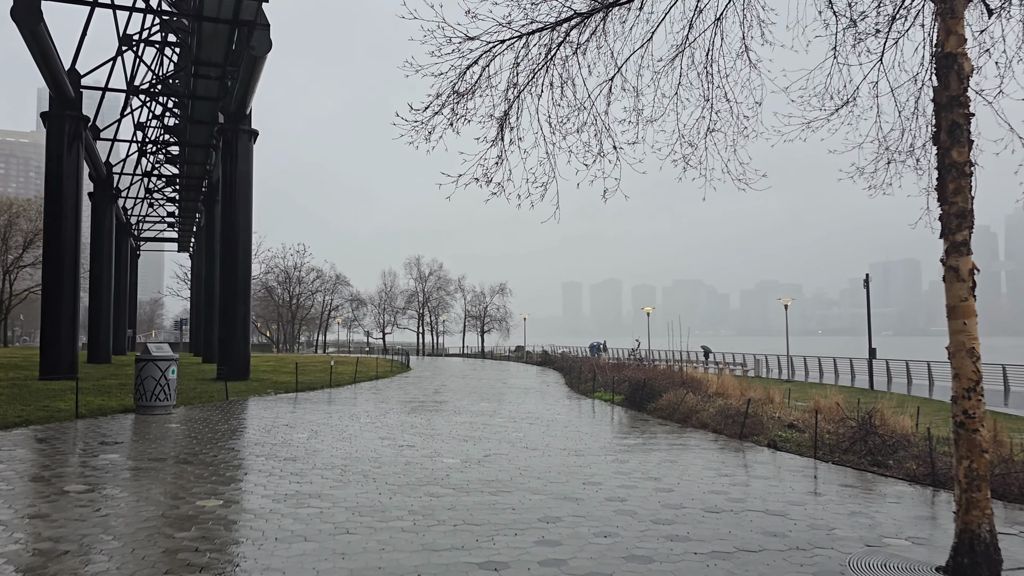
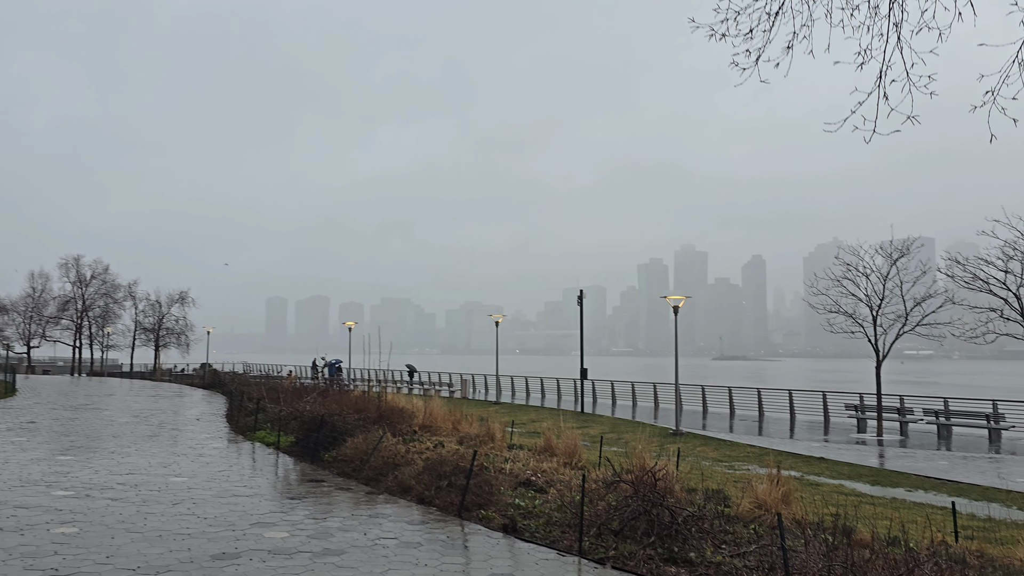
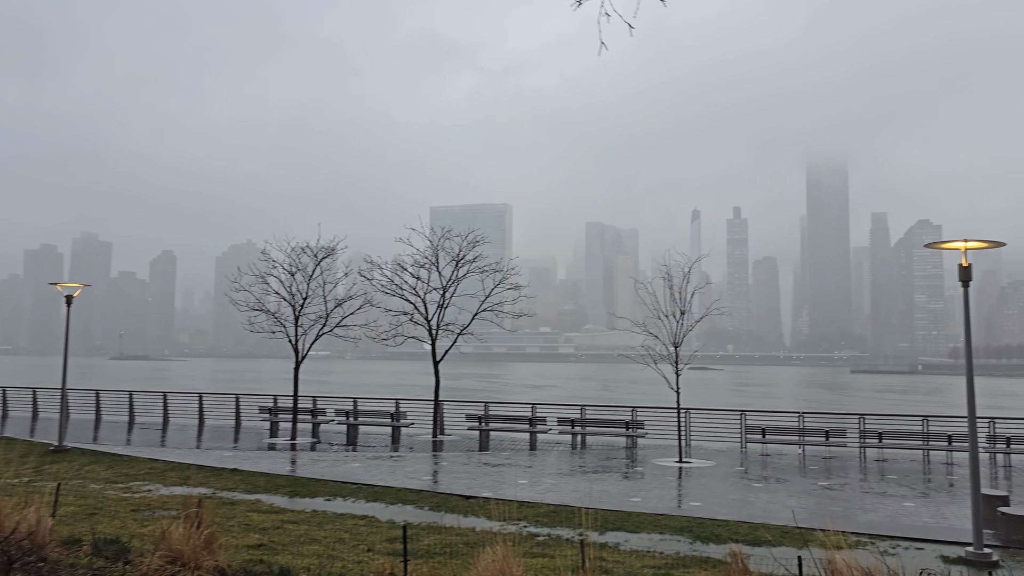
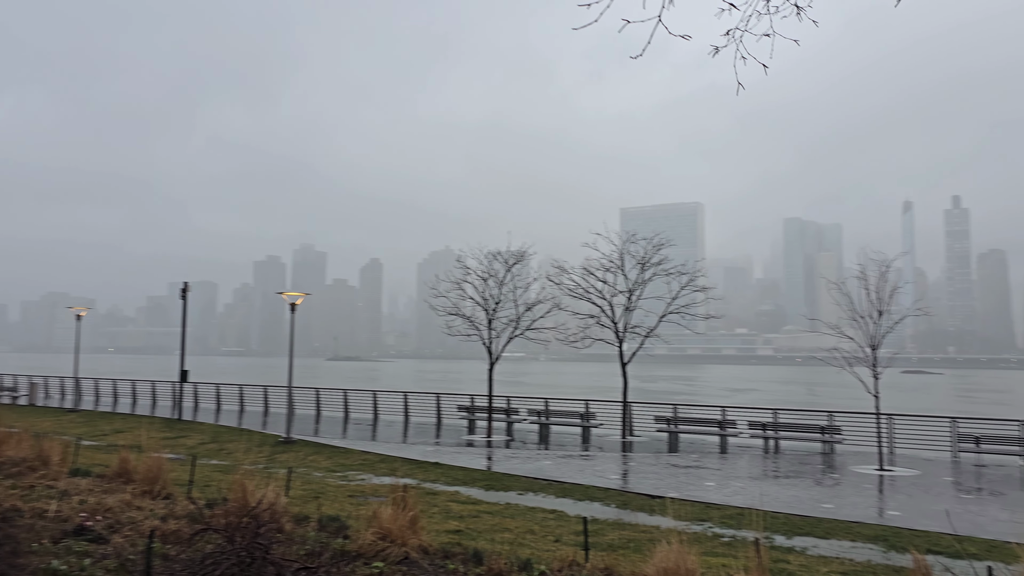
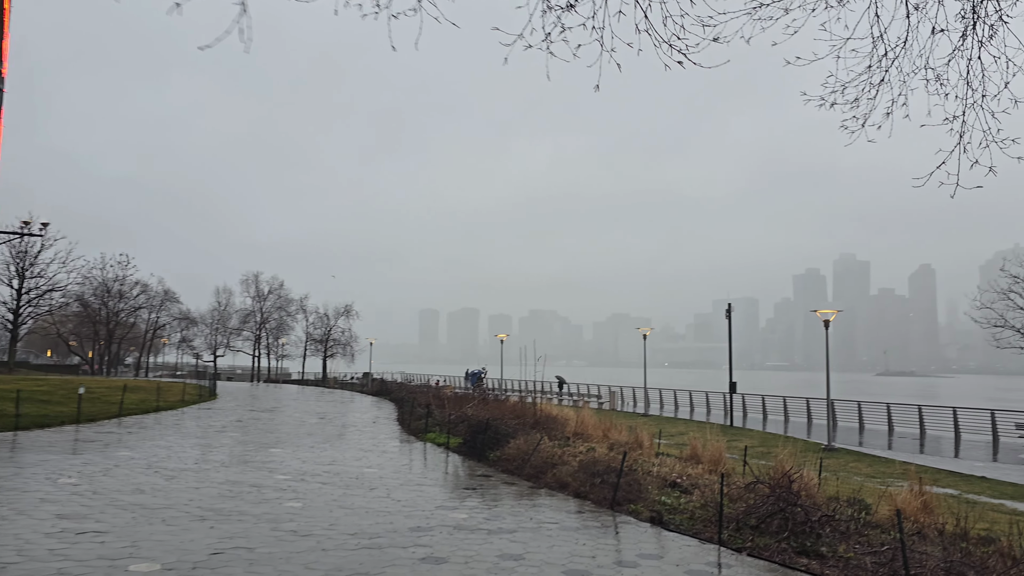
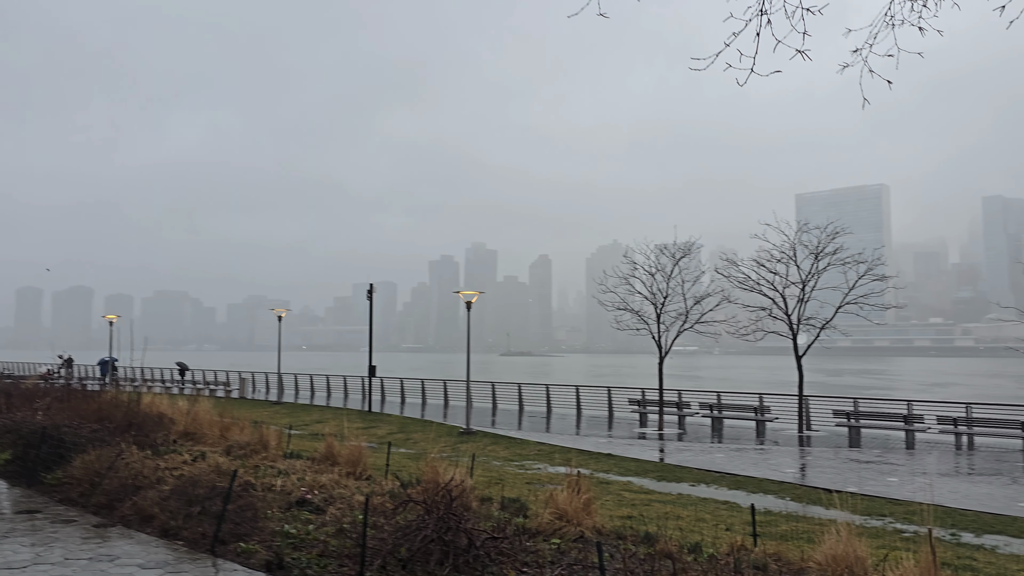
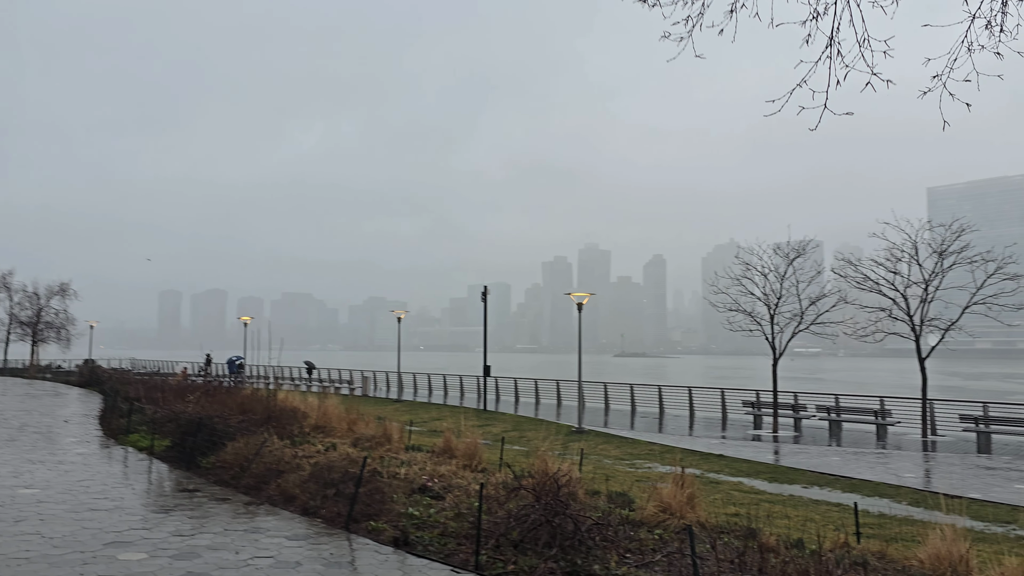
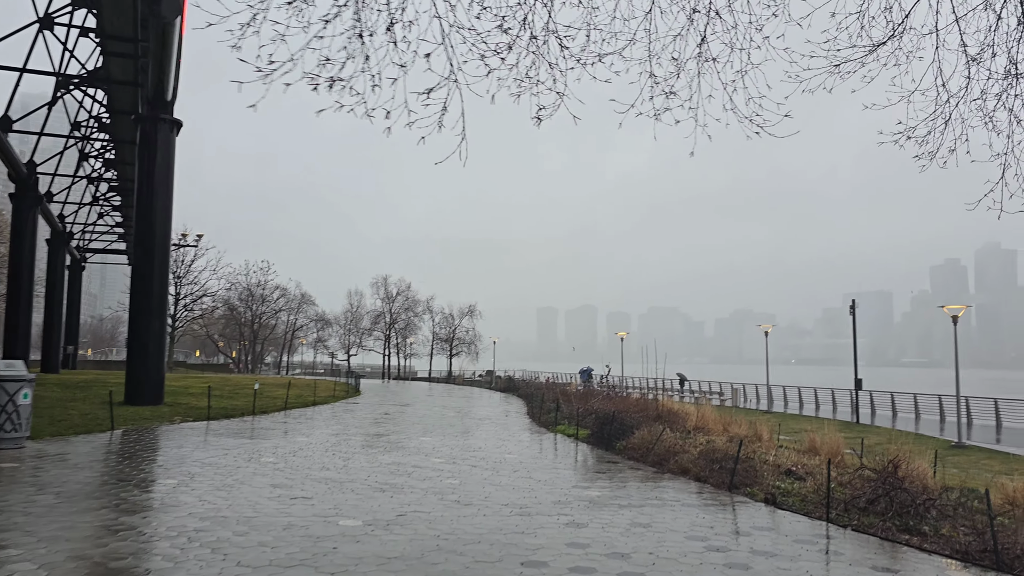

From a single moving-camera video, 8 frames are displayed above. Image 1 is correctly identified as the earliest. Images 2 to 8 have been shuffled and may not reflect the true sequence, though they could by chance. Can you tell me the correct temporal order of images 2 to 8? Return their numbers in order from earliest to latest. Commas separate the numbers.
8, 5, 2, 7, 6, 4, 3
